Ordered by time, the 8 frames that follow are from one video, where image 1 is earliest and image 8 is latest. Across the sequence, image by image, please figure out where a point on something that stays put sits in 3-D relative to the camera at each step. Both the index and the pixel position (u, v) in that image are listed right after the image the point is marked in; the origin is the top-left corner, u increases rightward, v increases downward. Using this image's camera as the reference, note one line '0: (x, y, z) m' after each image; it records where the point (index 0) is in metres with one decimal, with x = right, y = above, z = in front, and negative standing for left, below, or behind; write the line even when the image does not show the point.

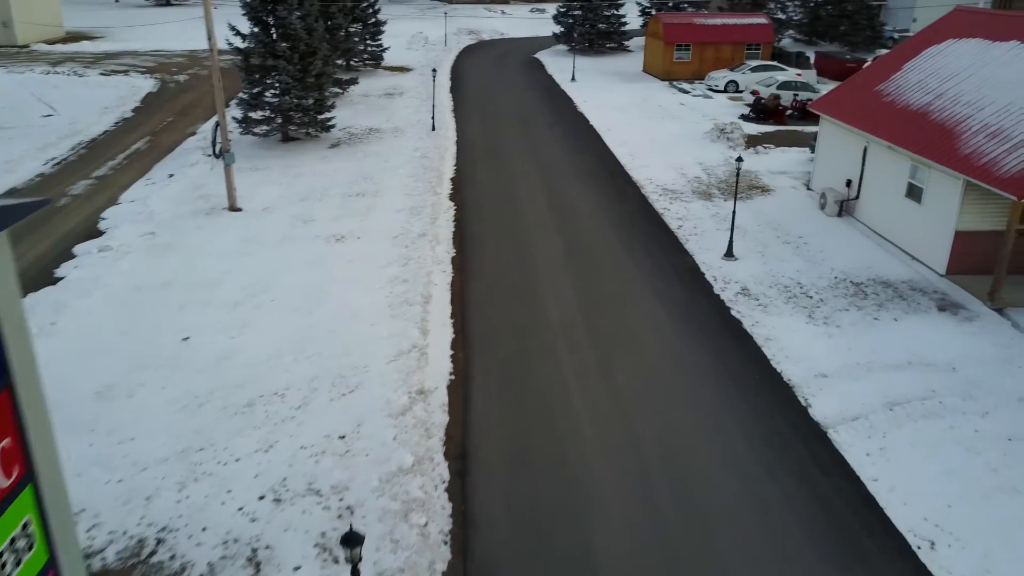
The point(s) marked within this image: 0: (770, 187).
0: (+5.7, +2.2, +17.7) m
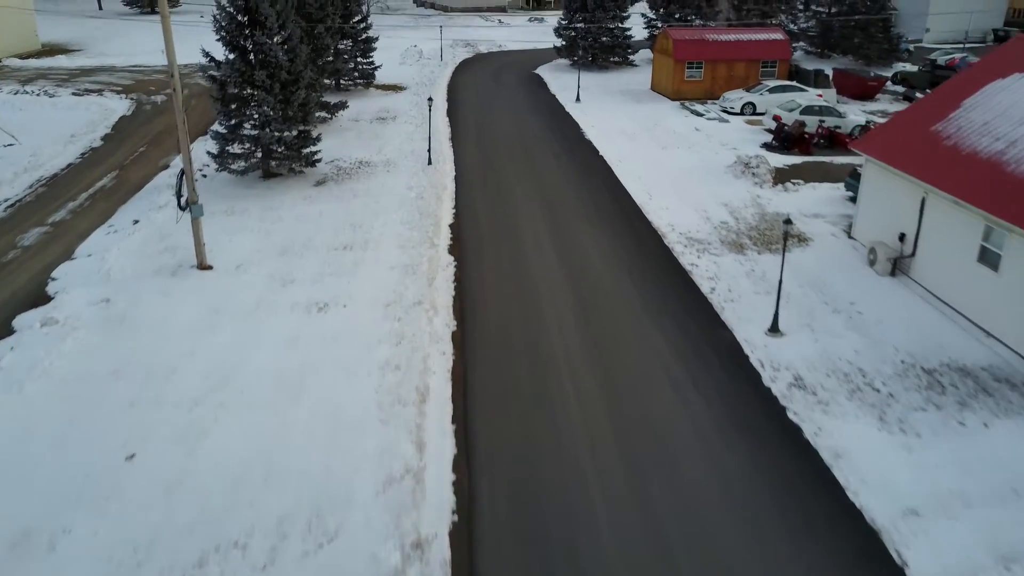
0: (+5.8, +1.0, +15.8) m
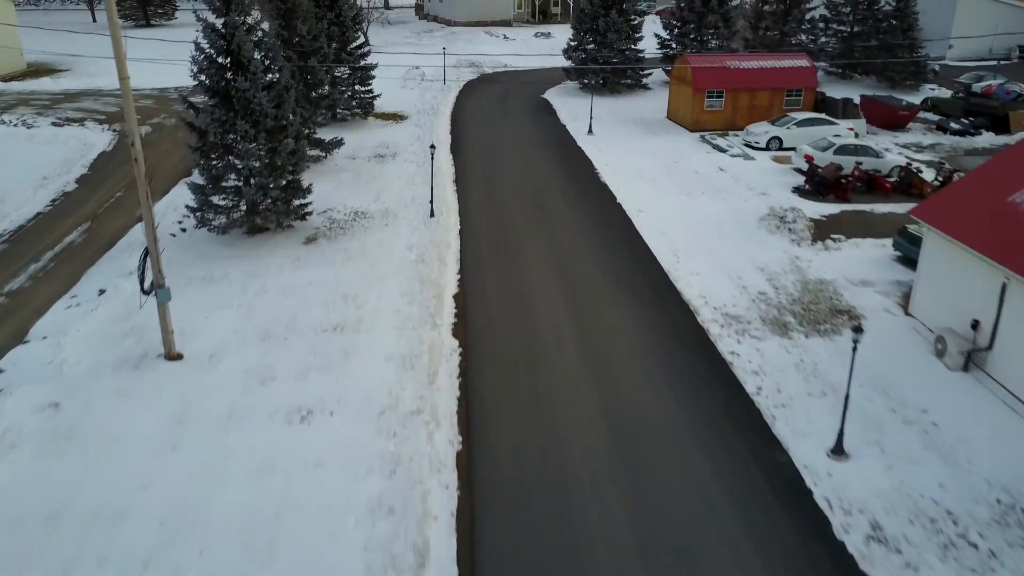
0: (+6.0, -0.4, +14.0) m
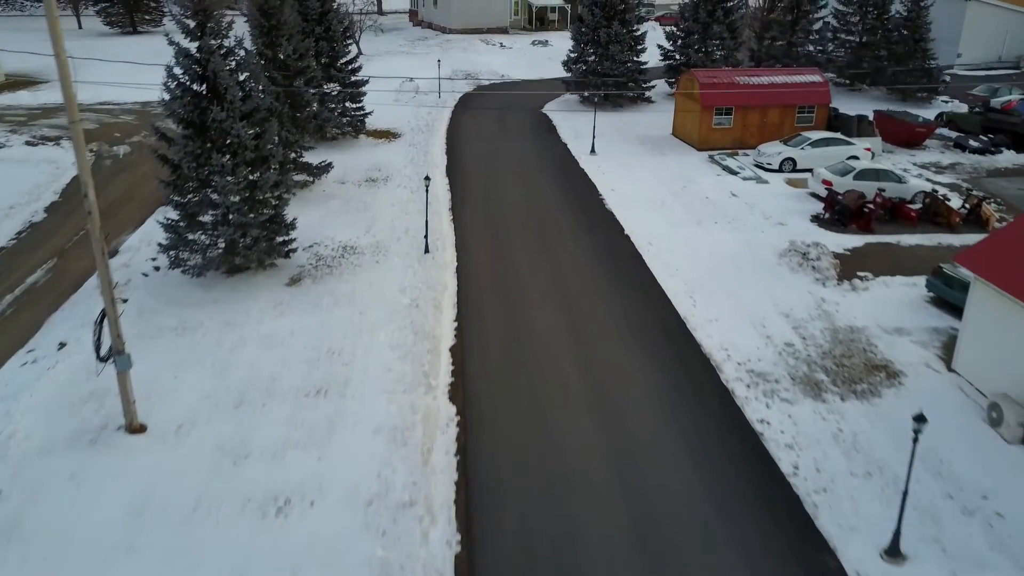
0: (+6.1, -1.3, +12.7) m
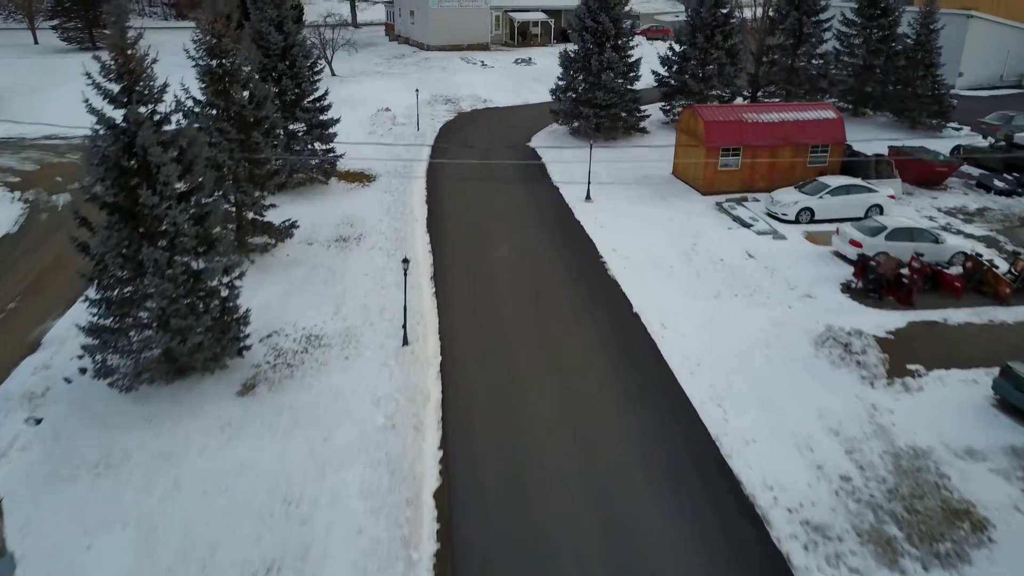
0: (+6.1, -2.9, +10.4) m
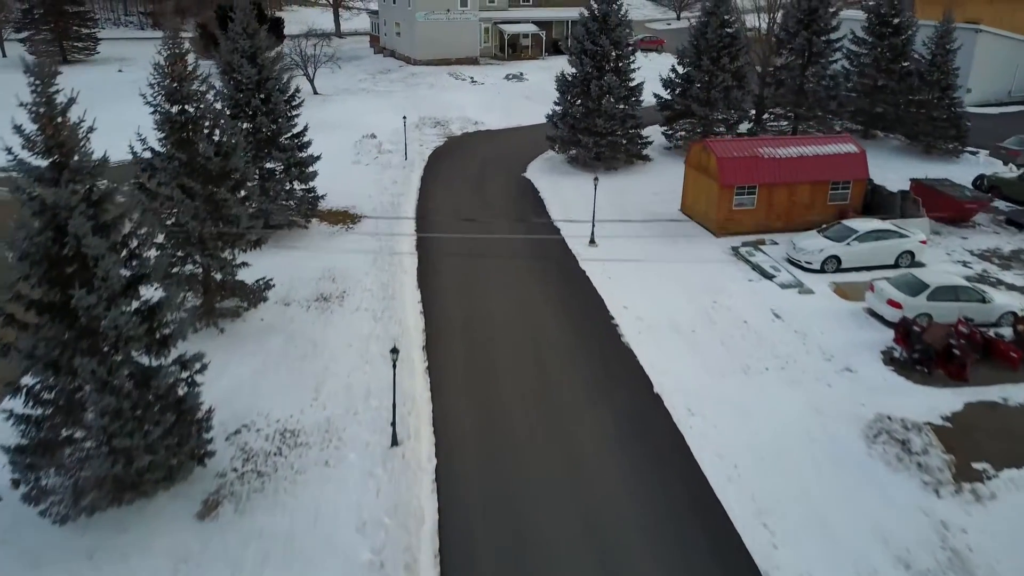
0: (+6.2, -4.3, +8.6) m
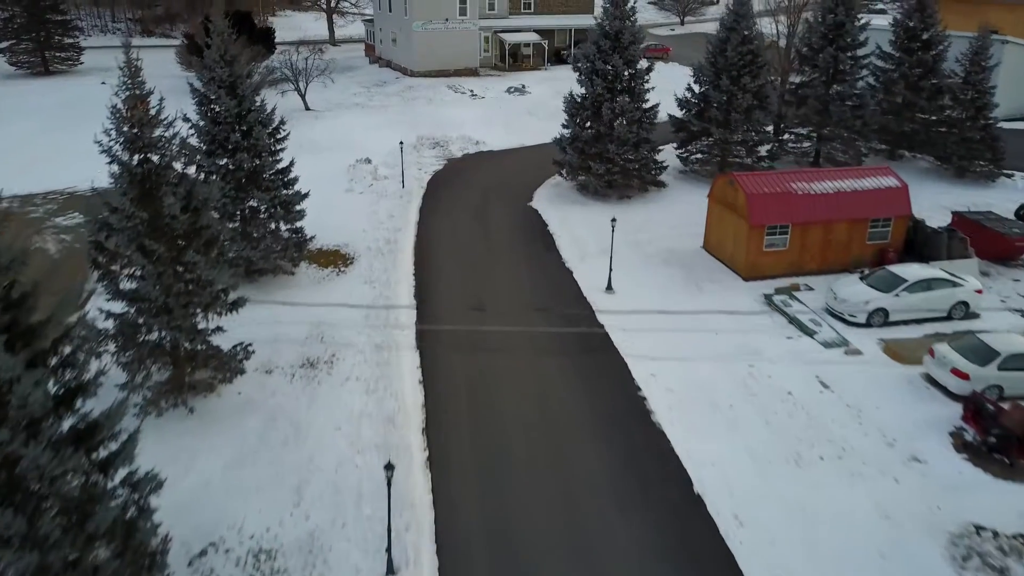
0: (+6.5, -5.5, +6.5) m
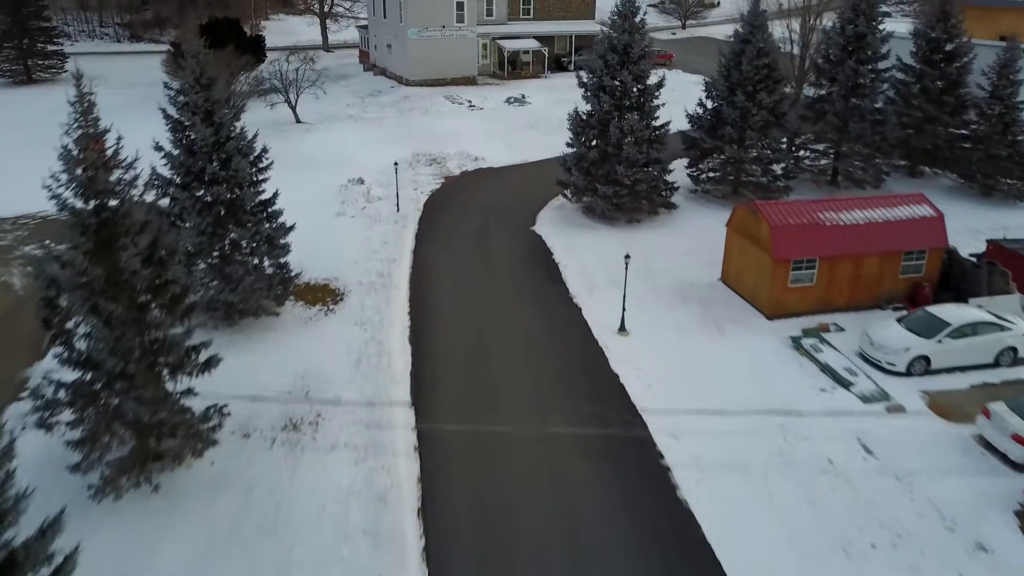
0: (+6.6, -6.4, +5.0) m
